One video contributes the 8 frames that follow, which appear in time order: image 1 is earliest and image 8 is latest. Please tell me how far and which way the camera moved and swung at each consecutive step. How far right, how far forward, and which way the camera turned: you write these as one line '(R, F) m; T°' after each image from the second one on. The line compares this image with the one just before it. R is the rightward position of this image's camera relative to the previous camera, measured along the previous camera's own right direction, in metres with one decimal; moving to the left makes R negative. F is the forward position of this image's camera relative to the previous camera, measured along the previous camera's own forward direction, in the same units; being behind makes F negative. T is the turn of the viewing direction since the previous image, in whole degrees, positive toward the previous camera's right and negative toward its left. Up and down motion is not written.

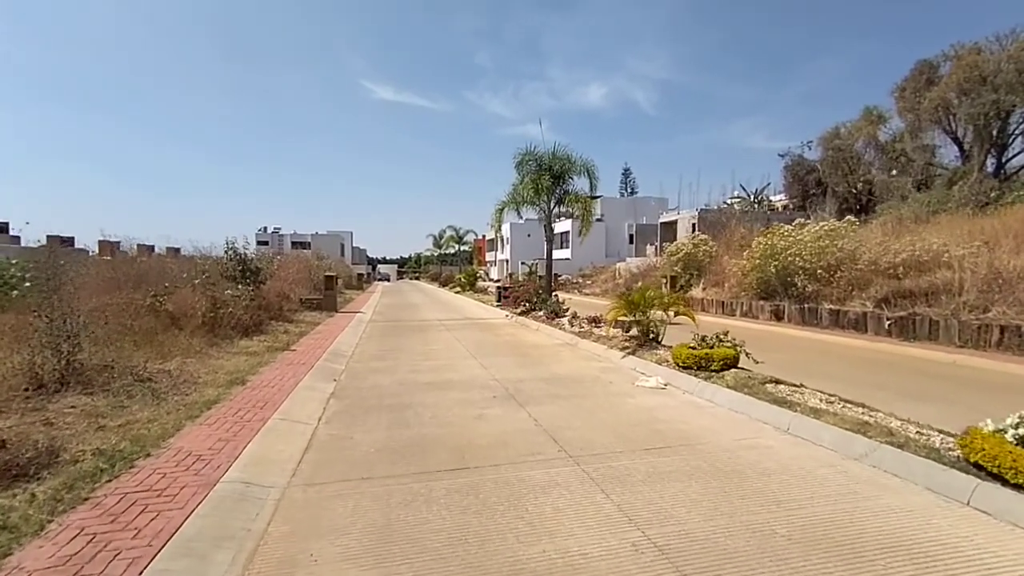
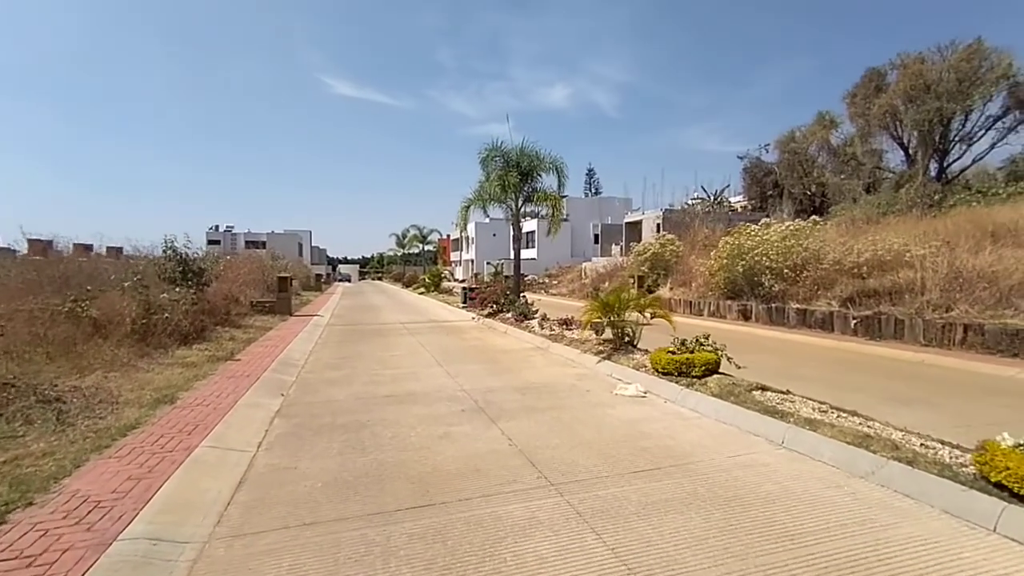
(-0.1, +0.7) m; +4°
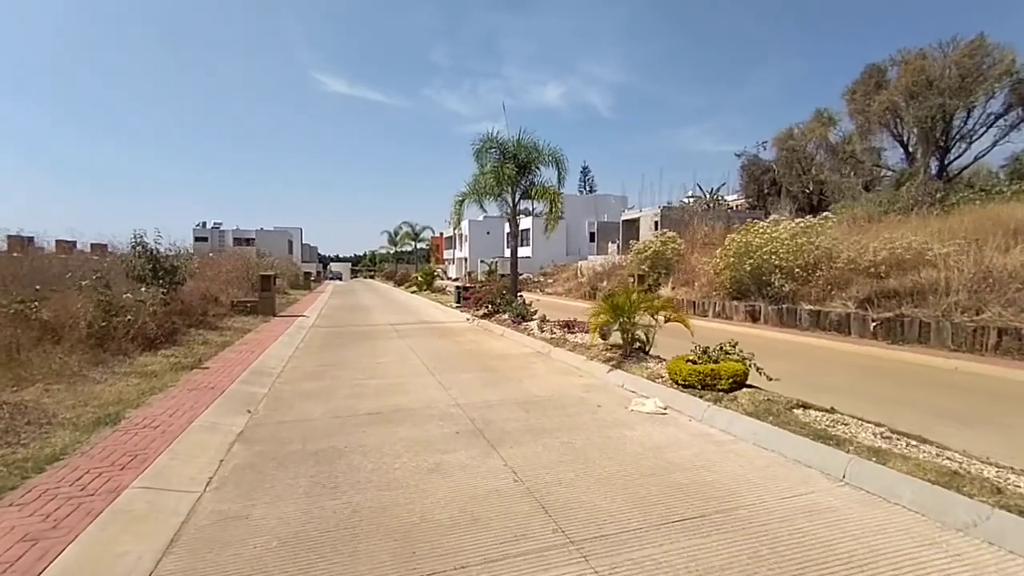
(-0.1, +1.0) m; +1°
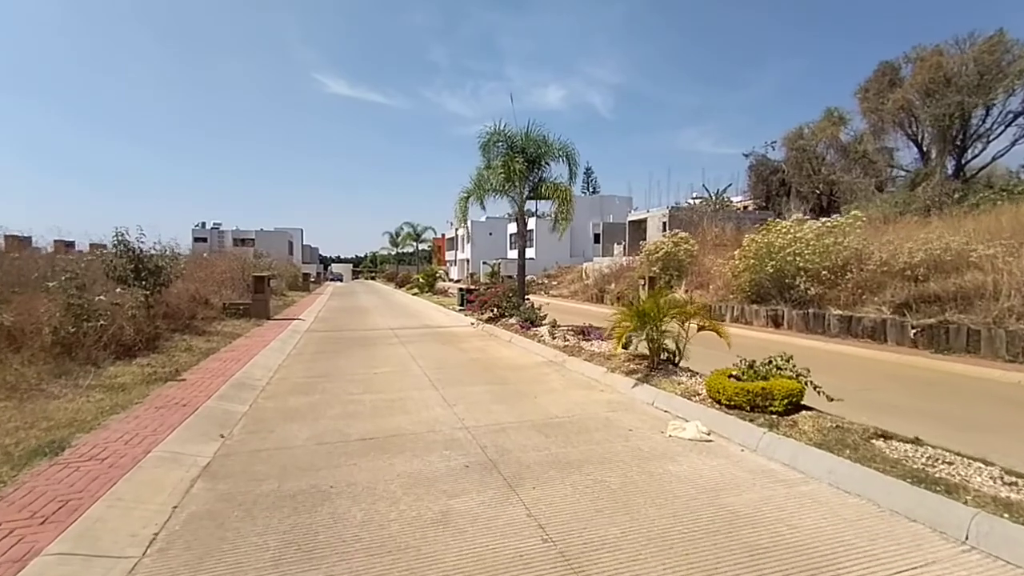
(-0.2, +1.0) m; 0°
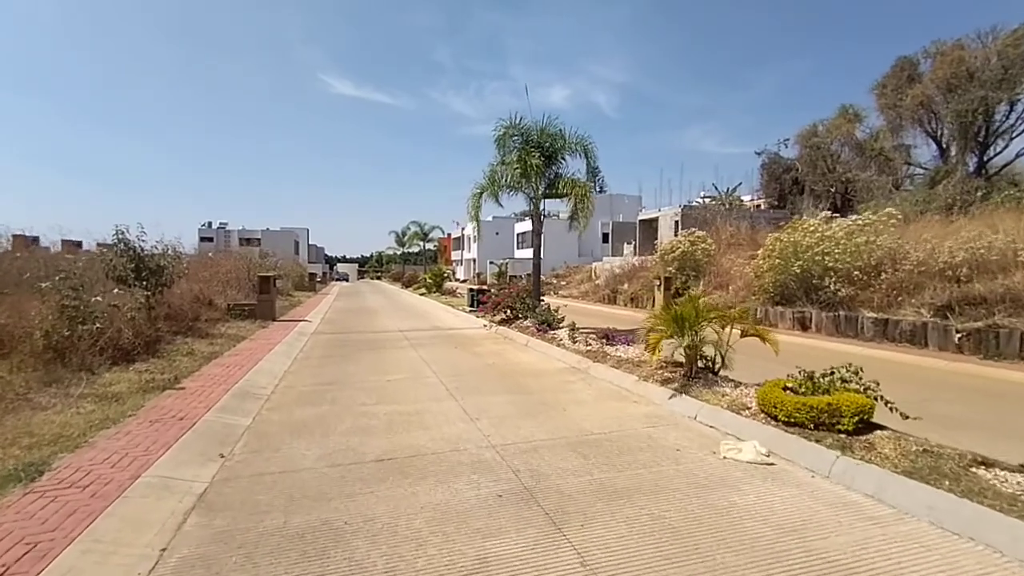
(-0.3, +0.7) m; -1°
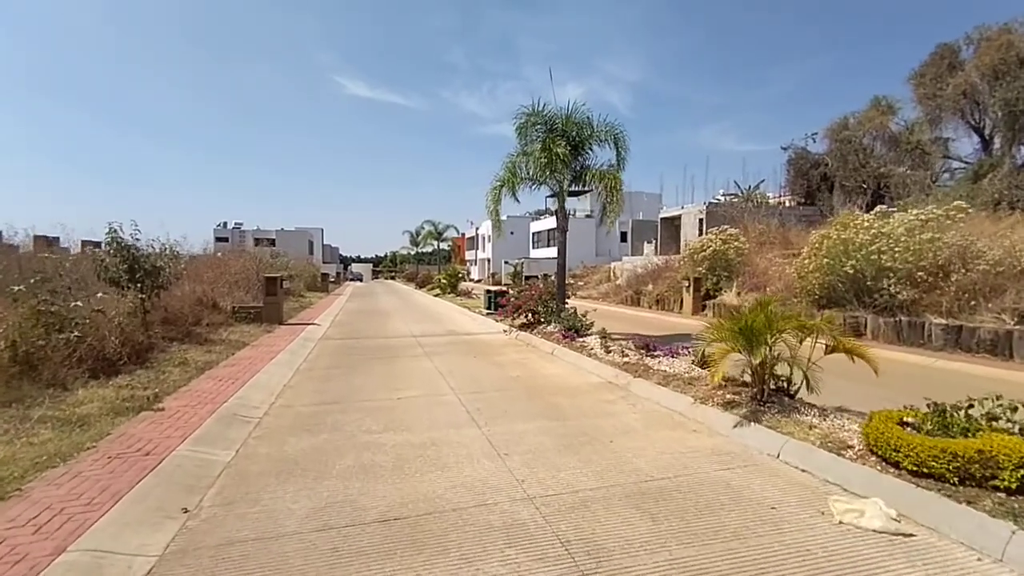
(-0.3, +1.2) m; -2°
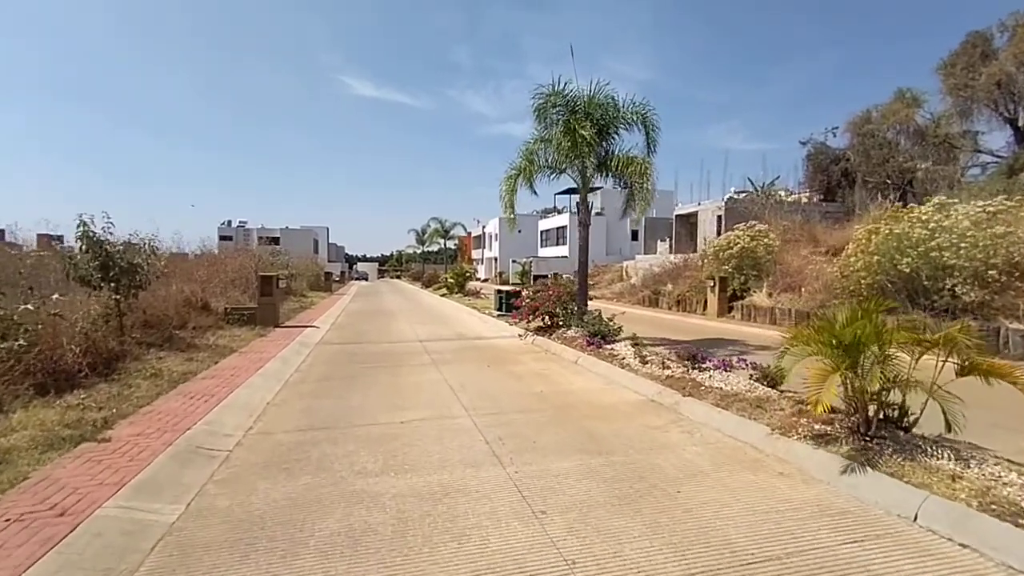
(-0.3, +1.4) m; -1°
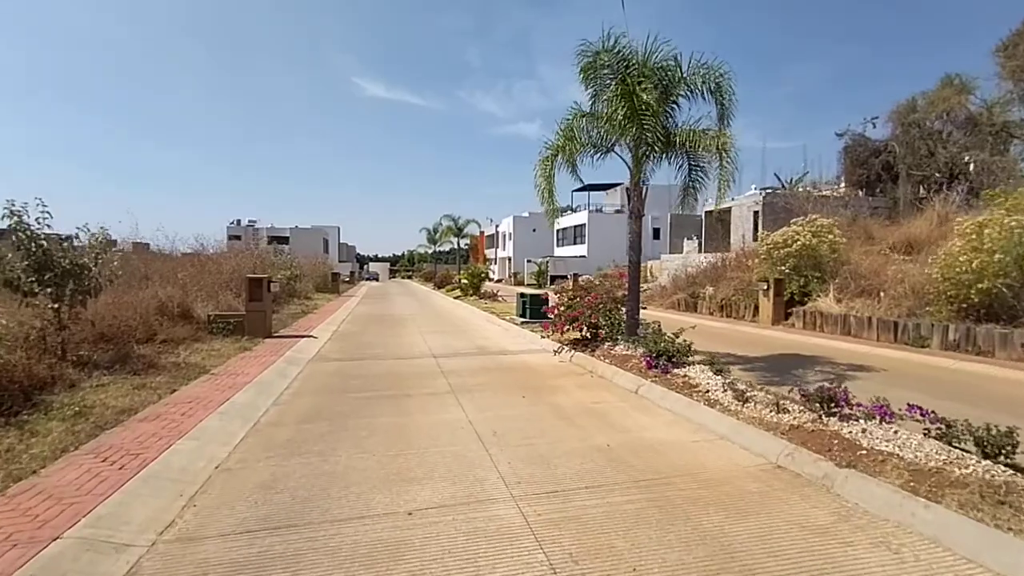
(-0.5, +2.4) m; -1°
